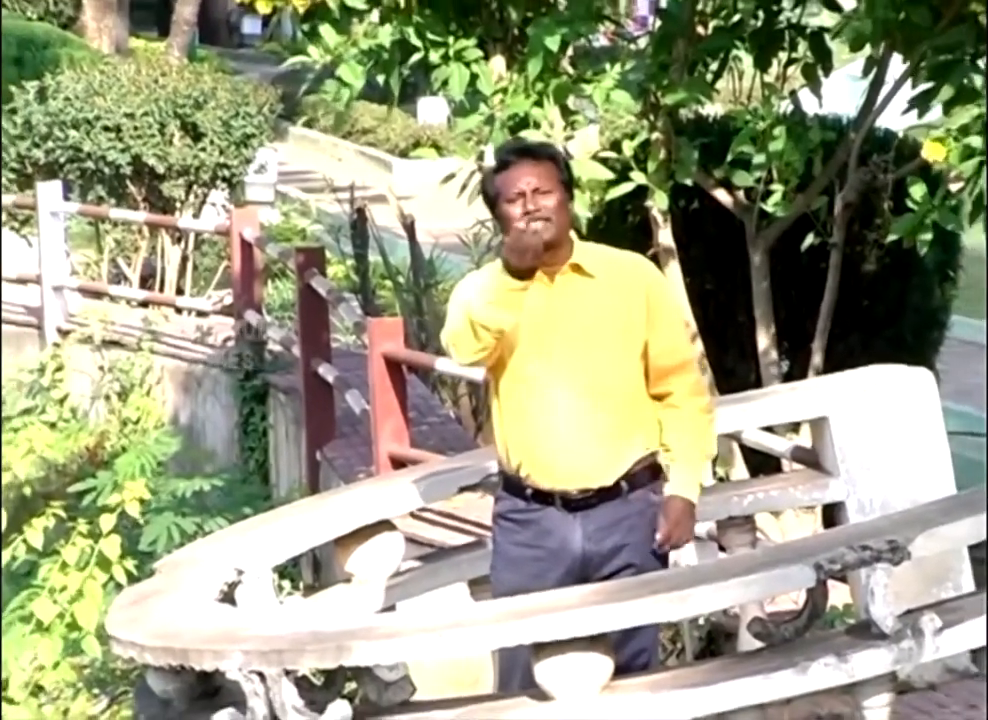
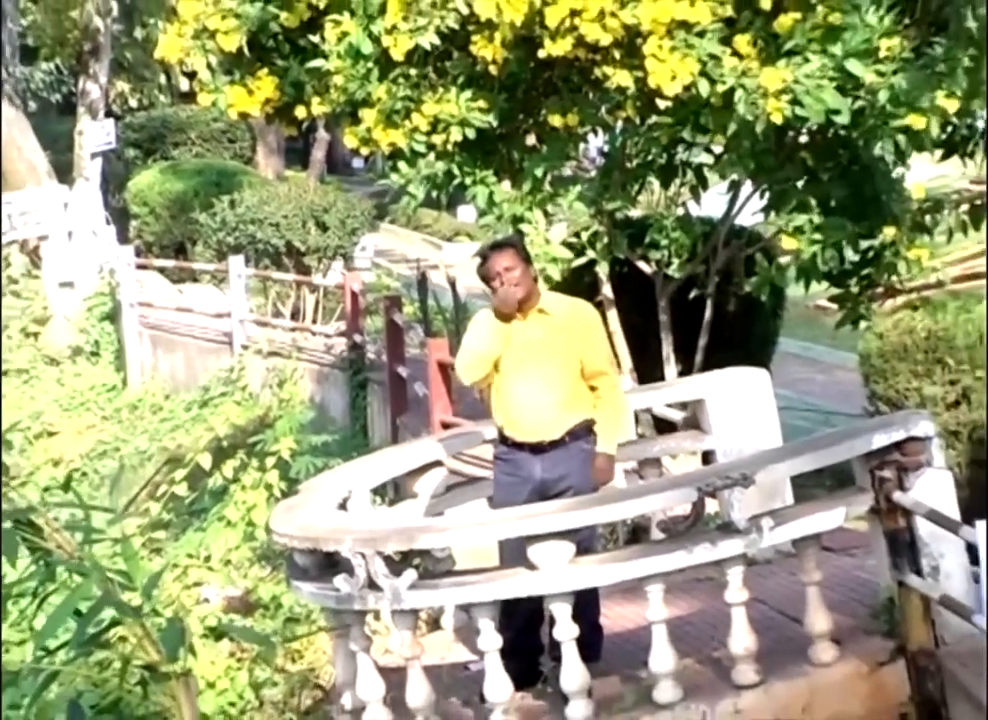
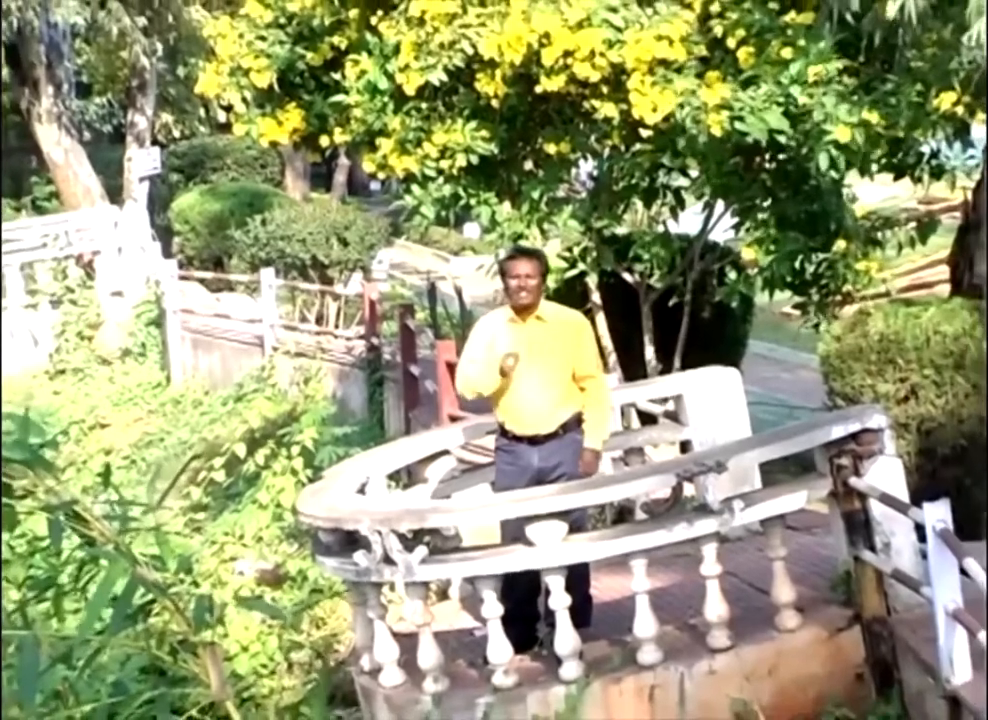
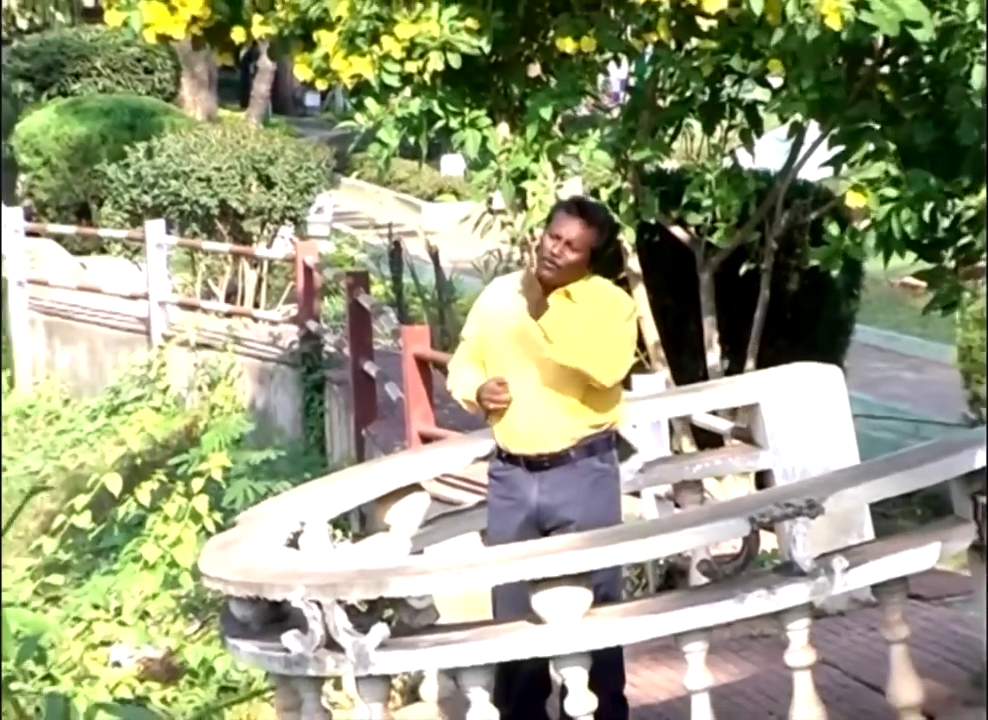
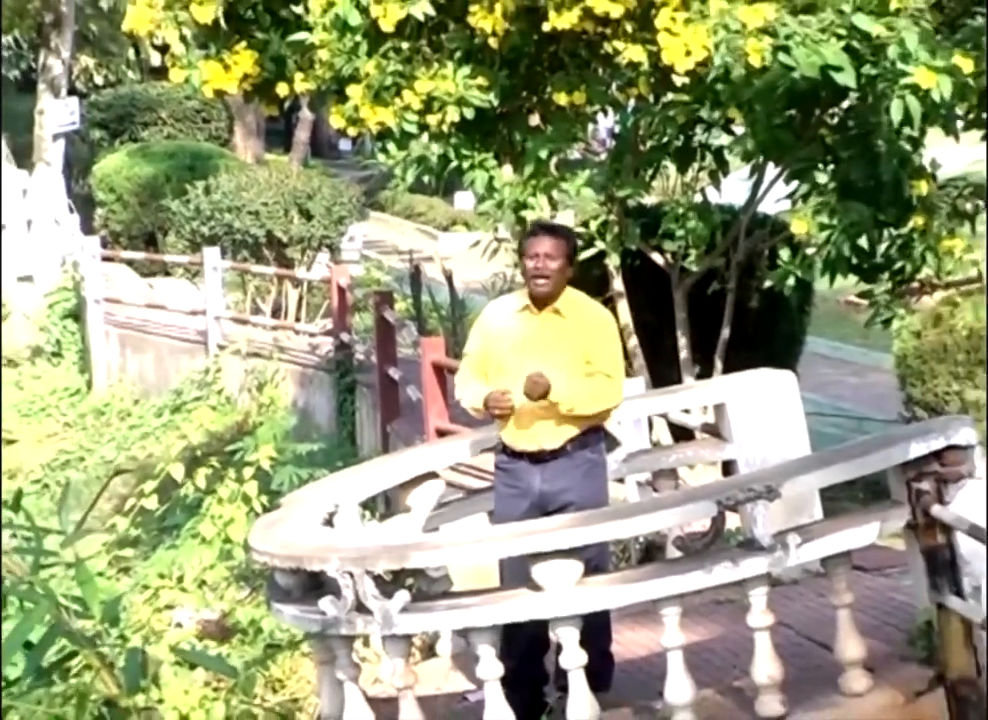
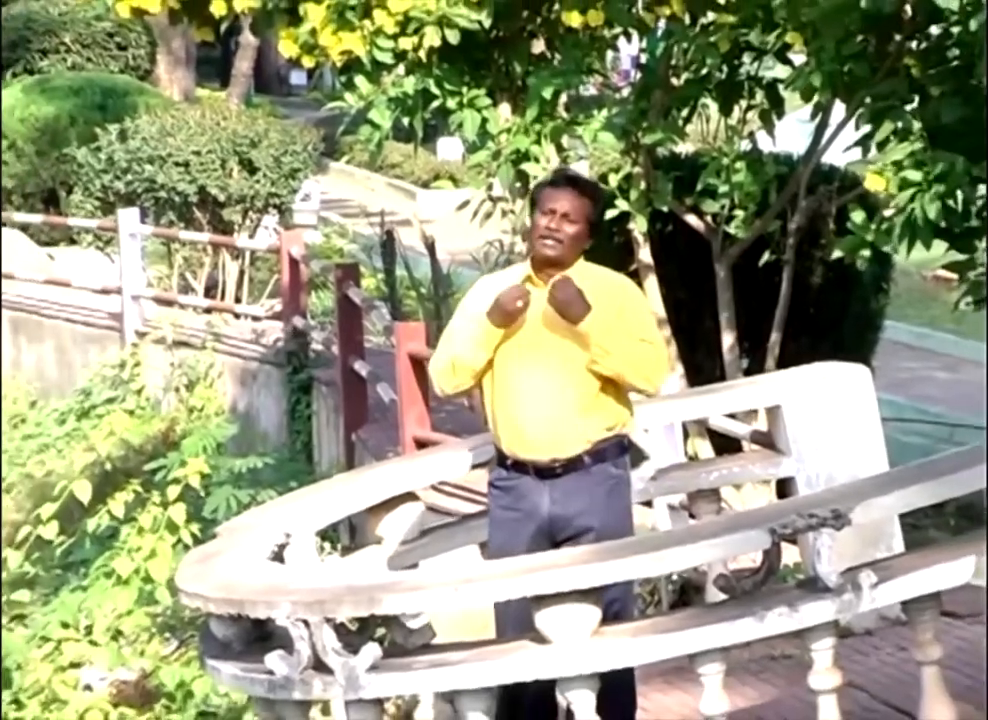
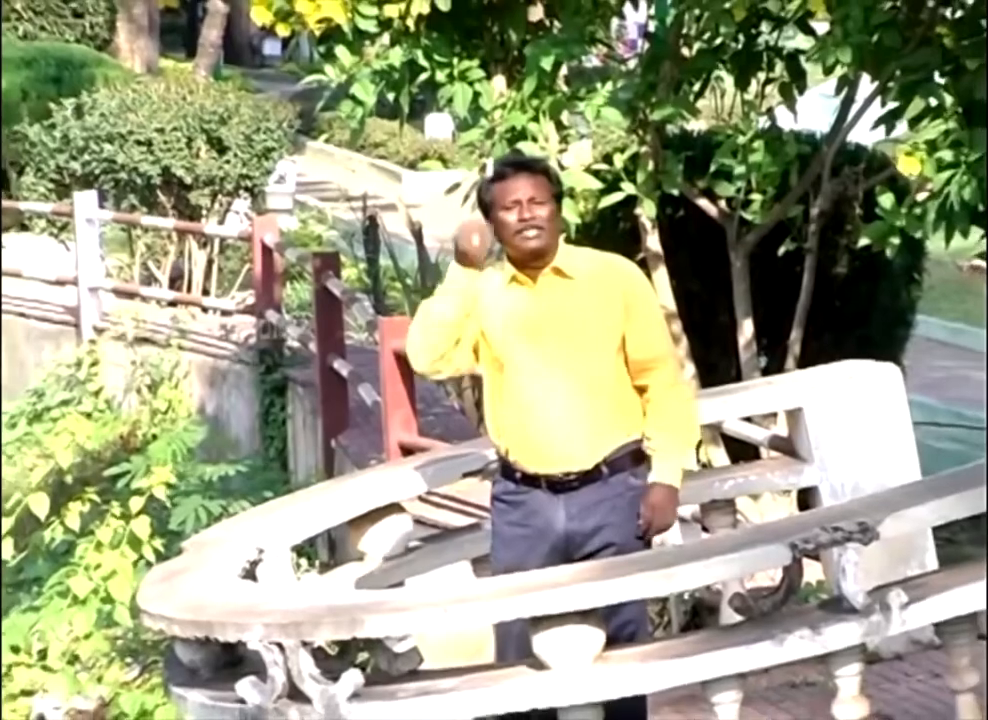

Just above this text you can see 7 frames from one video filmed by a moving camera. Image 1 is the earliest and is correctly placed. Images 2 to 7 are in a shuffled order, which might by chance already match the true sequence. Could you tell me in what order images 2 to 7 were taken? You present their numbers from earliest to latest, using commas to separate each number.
7, 6, 4, 5, 2, 3
